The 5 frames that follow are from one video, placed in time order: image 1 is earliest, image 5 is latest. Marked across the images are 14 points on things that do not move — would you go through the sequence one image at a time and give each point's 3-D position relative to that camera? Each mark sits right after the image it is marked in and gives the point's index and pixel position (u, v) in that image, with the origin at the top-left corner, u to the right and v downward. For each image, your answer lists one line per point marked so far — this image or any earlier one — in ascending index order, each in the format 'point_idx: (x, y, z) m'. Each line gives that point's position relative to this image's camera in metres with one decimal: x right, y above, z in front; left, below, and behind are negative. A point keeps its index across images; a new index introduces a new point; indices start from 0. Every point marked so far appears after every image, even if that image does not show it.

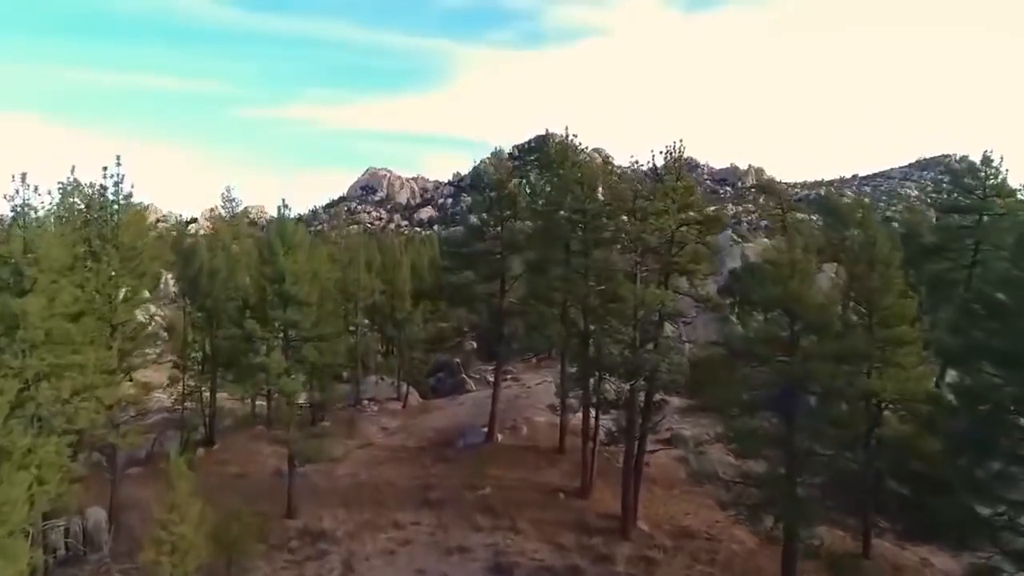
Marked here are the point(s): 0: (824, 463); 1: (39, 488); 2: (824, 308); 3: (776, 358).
0: (+8.2, -4.6, +19.6) m
1: (-11.5, -4.9, +18.0) m
2: (+8.0, -0.5, +18.8) m
3: (+7.1, -2.0, +19.8) m
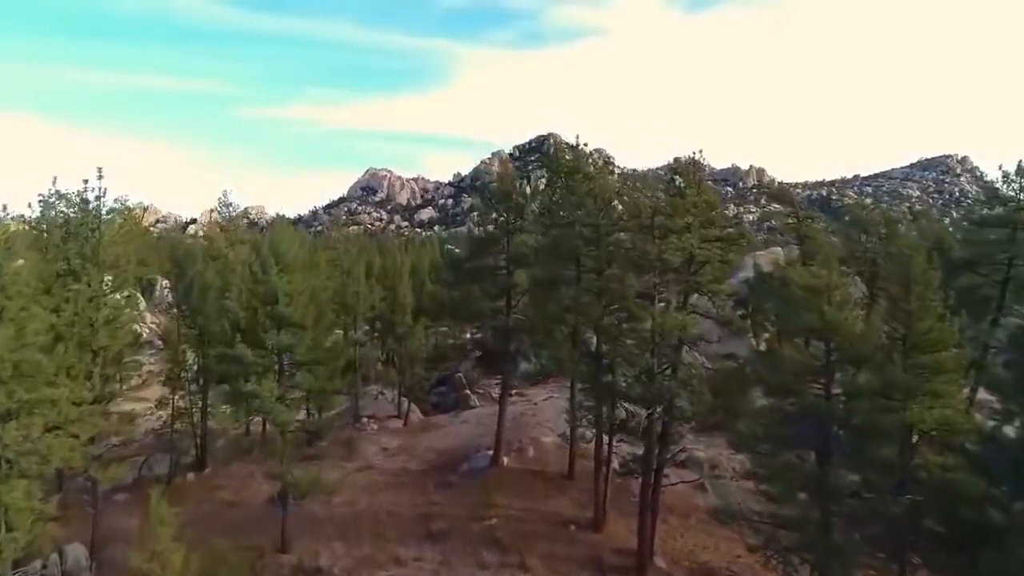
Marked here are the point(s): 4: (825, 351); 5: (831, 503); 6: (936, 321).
0: (+8.5, -5.3, +18.1) m
1: (-11.2, -5.5, +16.5) m
2: (+8.2, -1.2, +17.3) m
3: (+7.4, -2.6, +18.3) m
4: (+7.7, -1.6, +18.1) m
5: (+7.6, -5.1, +17.7) m
6: (+10.4, -0.8, +18.2) m
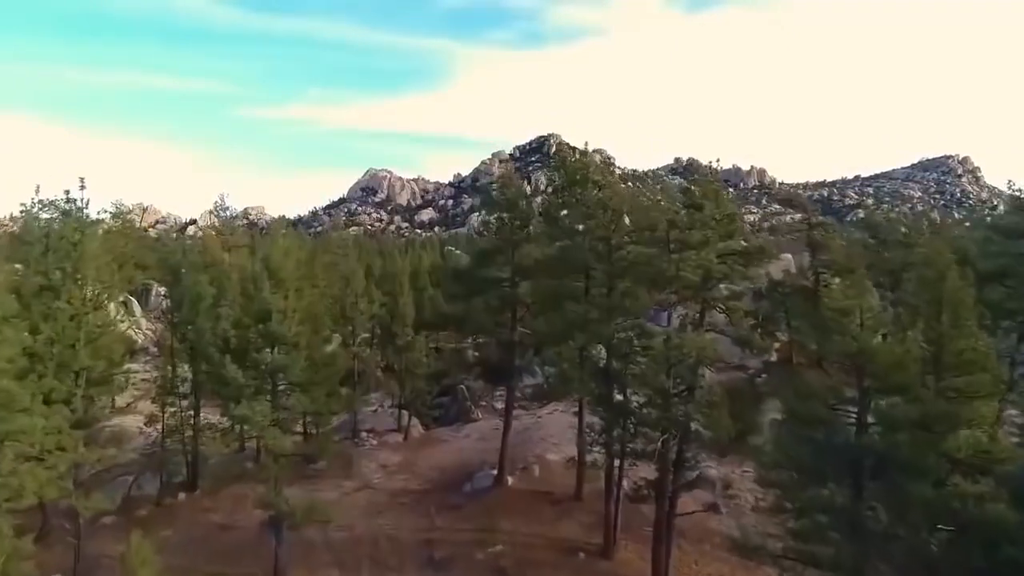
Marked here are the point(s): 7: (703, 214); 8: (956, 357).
0: (+8.7, -5.7, +16.8) m
1: (-11.0, -6.0, +15.2) m
2: (+8.4, -1.6, +16.0) m
3: (+7.5, -3.1, +17.0) m
4: (+7.8, -2.1, +16.8) m
5: (+7.8, -5.6, +16.4) m
6: (+10.6, -1.2, +17.0) m
7: (+5.2, +2.0, +20.0) m
8: (+10.2, -1.6, +17.1) m
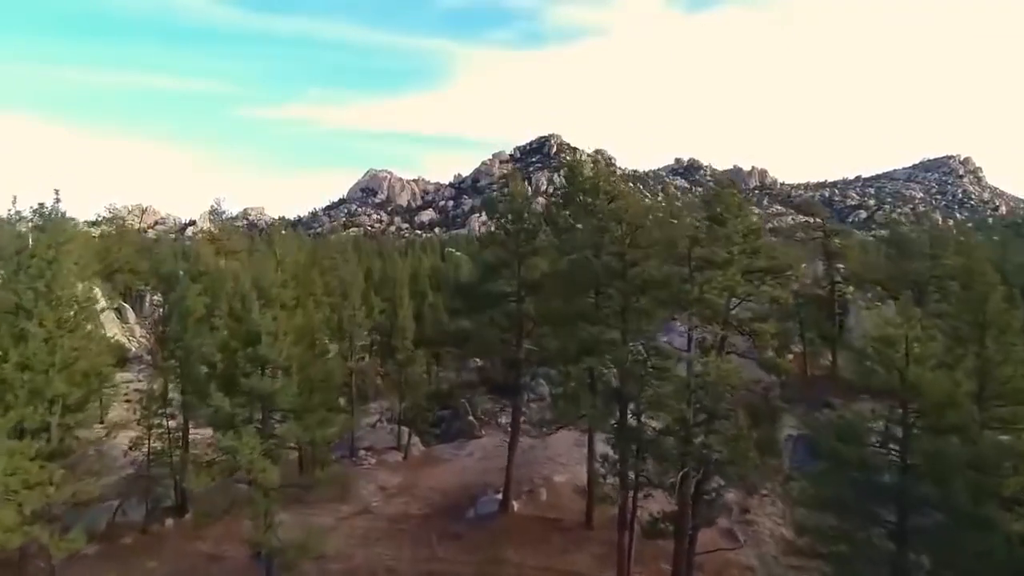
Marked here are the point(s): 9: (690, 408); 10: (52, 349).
0: (+8.9, -6.3, +15.3) m
1: (-10.8, -6.5, +13.7) m
2: (+8.6, -2.2, +14.5) m
3: (+7.7, -3.6, +15.5) m
4: (+8.1, -2.6, +15.3) m
5: (+8.0, -6.1, +14.9) m
6: (+10.8, -1.8, +15.5) m
7: (+5.4, +1.5, +18.5) m
8: (+10.5, -2.1, +15.6) m
9: (+4.6, -3.1, +19.0) m
10: (-11.8, -1.6, +19.1) m
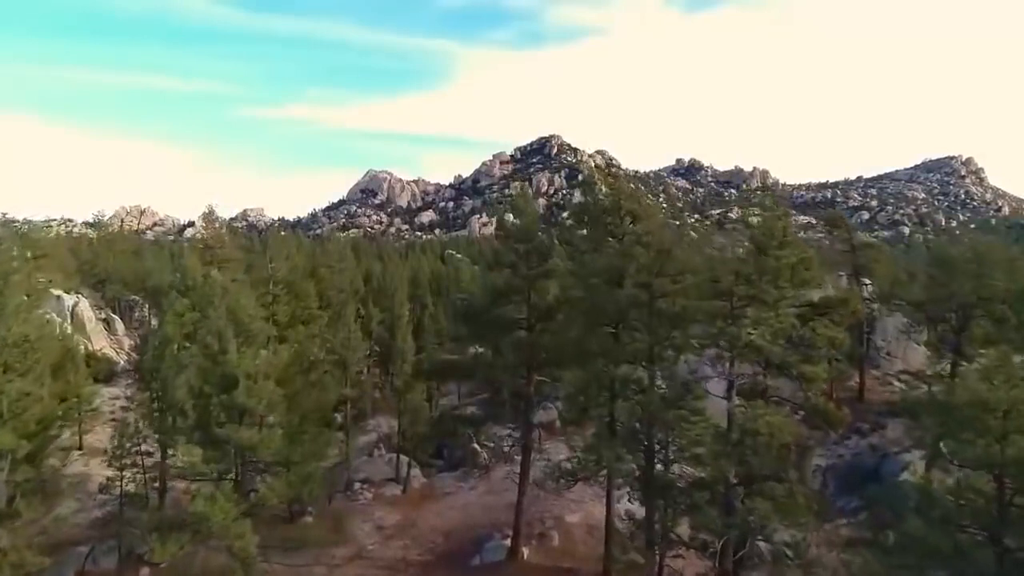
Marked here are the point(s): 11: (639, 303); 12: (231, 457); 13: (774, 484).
0: (+9.2, -7.1, +12.9) m
1: (-10.5, -7.4, +11.3) m
2: (+9.0, -3.0, +12.1) m
3: (+8.1, -4.5, +13.1) m
4: (+8.4, -3.5, +12.9) m
5: (+8.3, -7.0, +12.5) m
6: (+11.1, -2.6, +13.0) m
7: (+5.7, +0.6, +16.1) m
8: (+10.8, -3.0, +13.1) m
9: (+4.9, -3.9, +16.5) m
10: (-11.5, -2.4, +16.6) m
11: (+3.2, -0.3, +19.0) m
12: (-6.7, -3.9, +17.9) m
13: (+5.7, -4.2, +16.6) m
